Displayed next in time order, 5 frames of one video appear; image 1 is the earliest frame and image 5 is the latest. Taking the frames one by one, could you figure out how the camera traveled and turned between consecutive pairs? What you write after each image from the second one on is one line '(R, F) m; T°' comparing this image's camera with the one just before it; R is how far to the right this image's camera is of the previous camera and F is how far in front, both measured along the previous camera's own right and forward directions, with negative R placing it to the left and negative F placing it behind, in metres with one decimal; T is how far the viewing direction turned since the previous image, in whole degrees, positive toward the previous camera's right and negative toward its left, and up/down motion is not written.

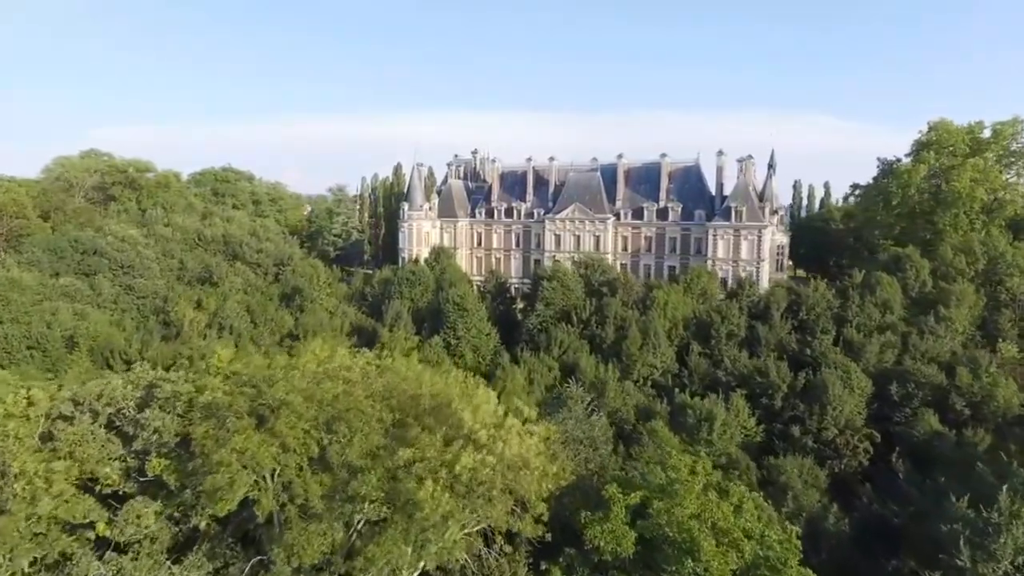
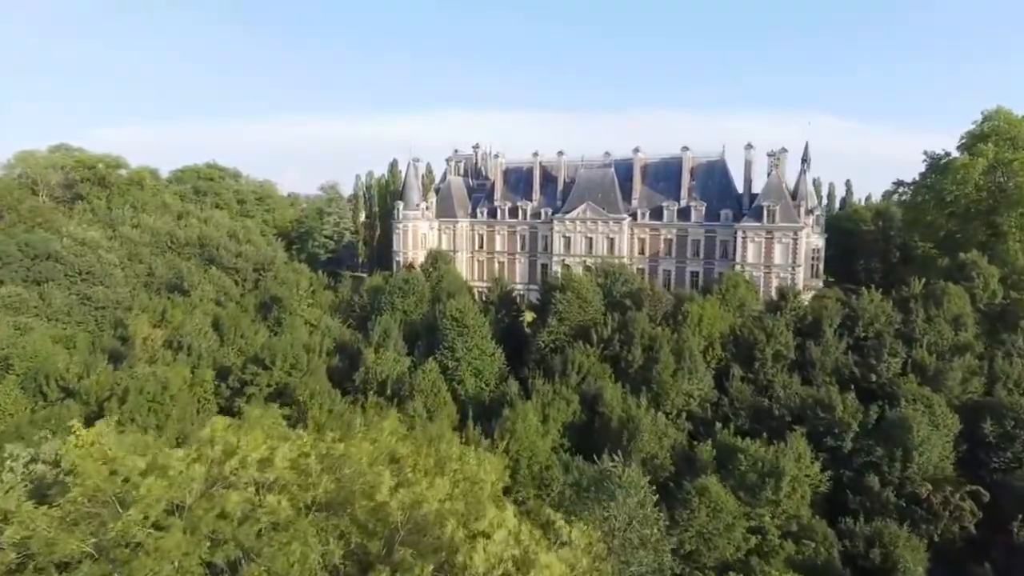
(-0.3, +6.5) m; 0°
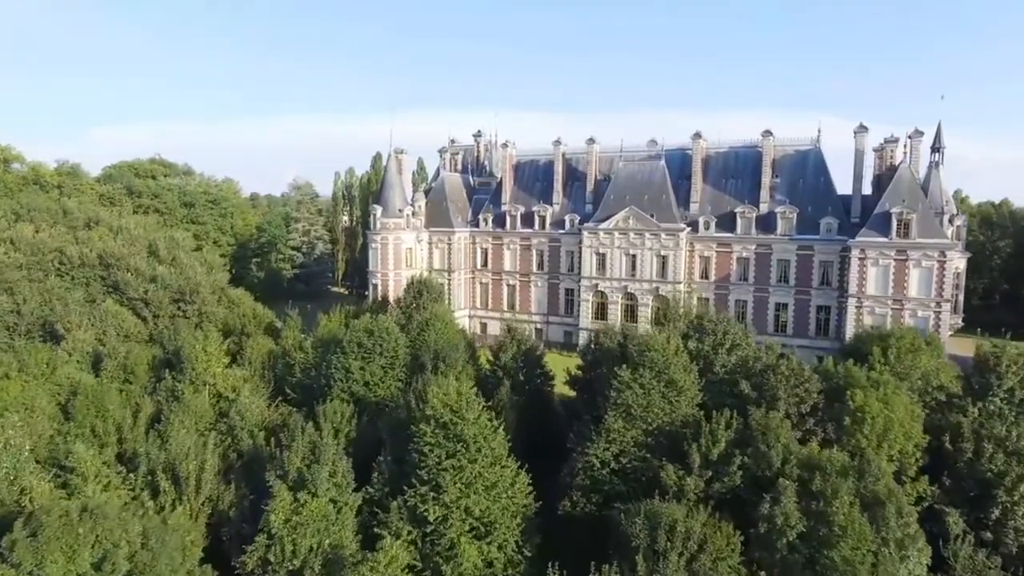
(-0.7, +16.8) m; 0°
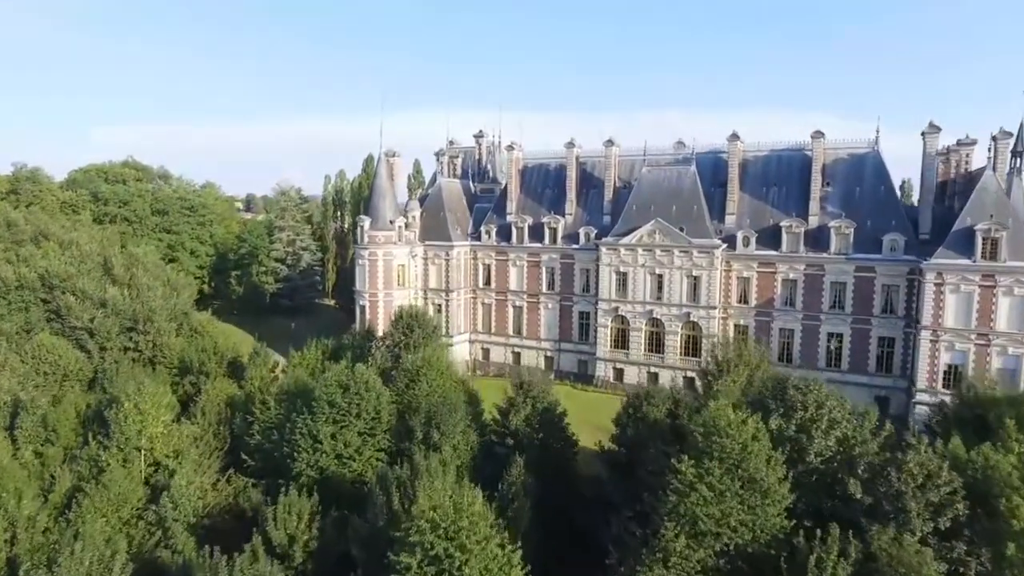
(-0.3, +6.3) m; 0°
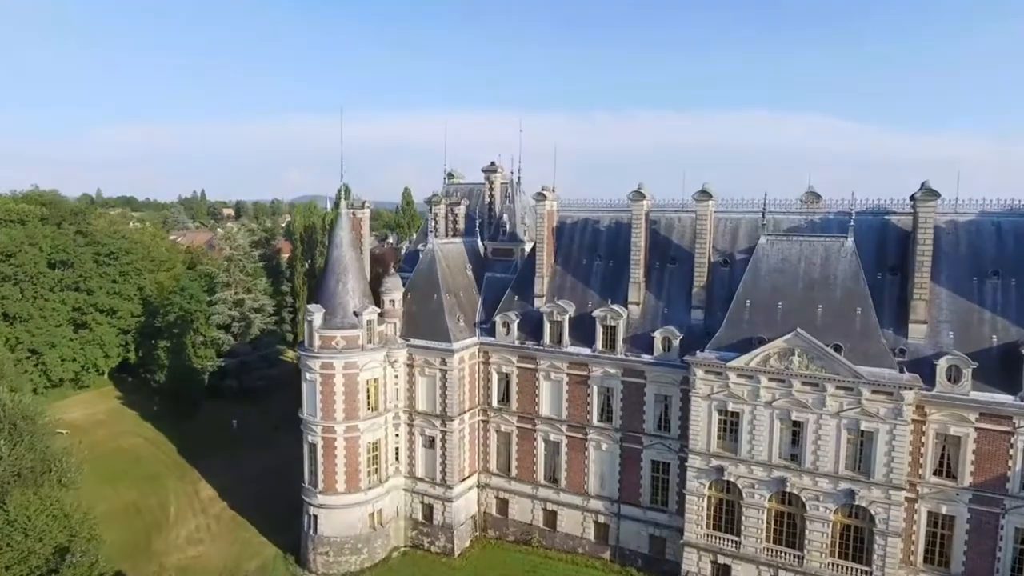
(-1.0, +16.2) m; 0°
